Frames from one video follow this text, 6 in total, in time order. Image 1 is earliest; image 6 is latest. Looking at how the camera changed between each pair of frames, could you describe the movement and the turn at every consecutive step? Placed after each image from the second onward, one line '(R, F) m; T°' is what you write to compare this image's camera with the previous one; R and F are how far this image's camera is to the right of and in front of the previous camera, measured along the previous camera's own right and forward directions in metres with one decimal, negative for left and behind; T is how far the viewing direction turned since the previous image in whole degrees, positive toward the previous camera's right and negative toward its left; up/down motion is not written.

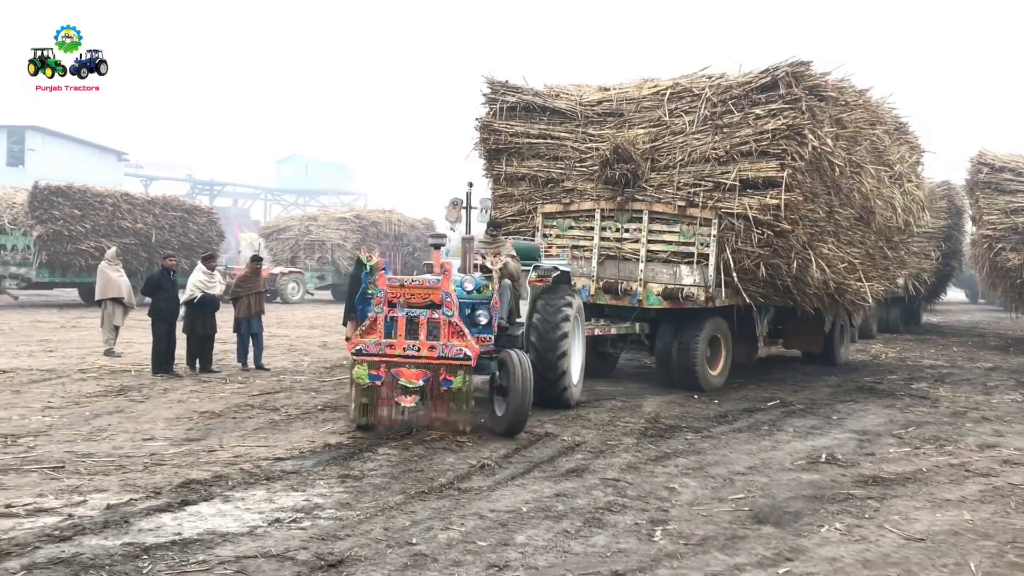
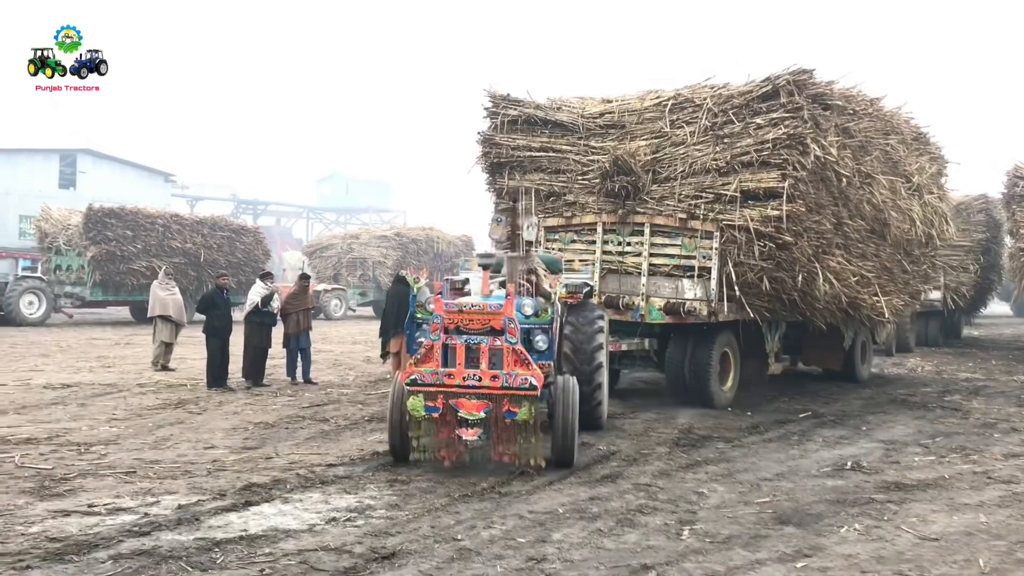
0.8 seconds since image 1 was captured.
(0.0, -0.3) m; -3°
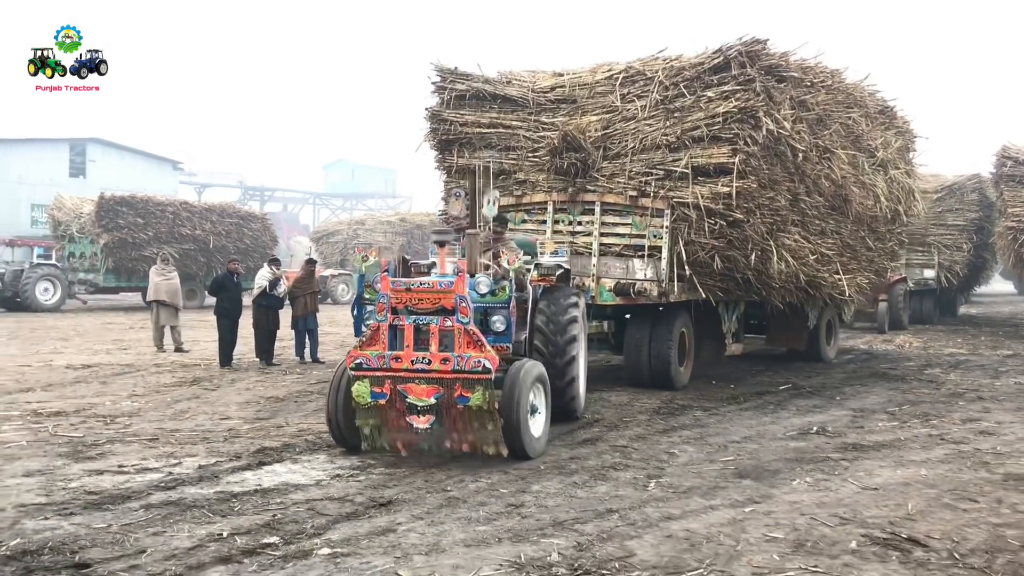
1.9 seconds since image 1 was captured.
(+0.1, -0.5) m; -1°
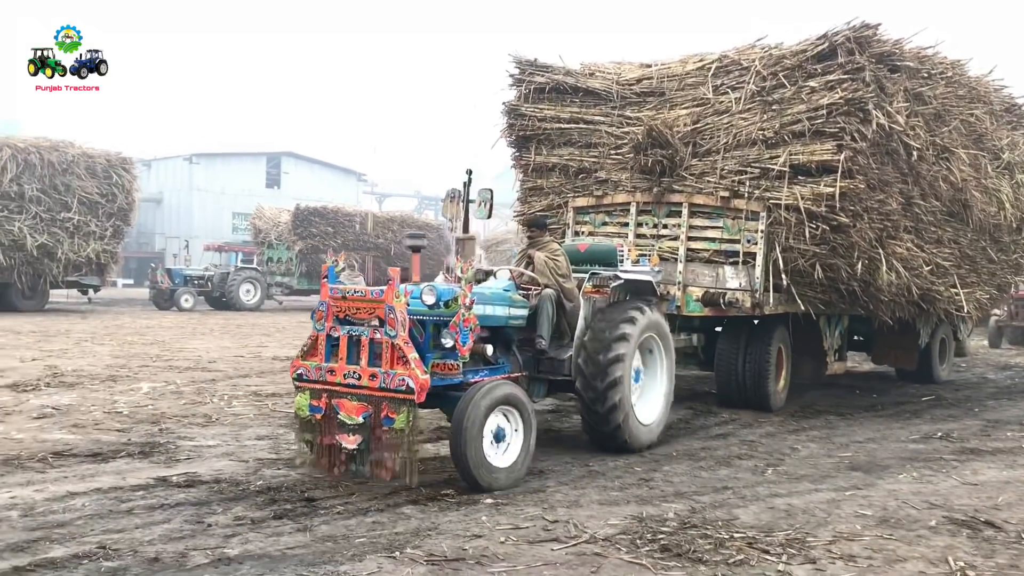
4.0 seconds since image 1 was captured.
(+0.2, -0.9) m; -11°
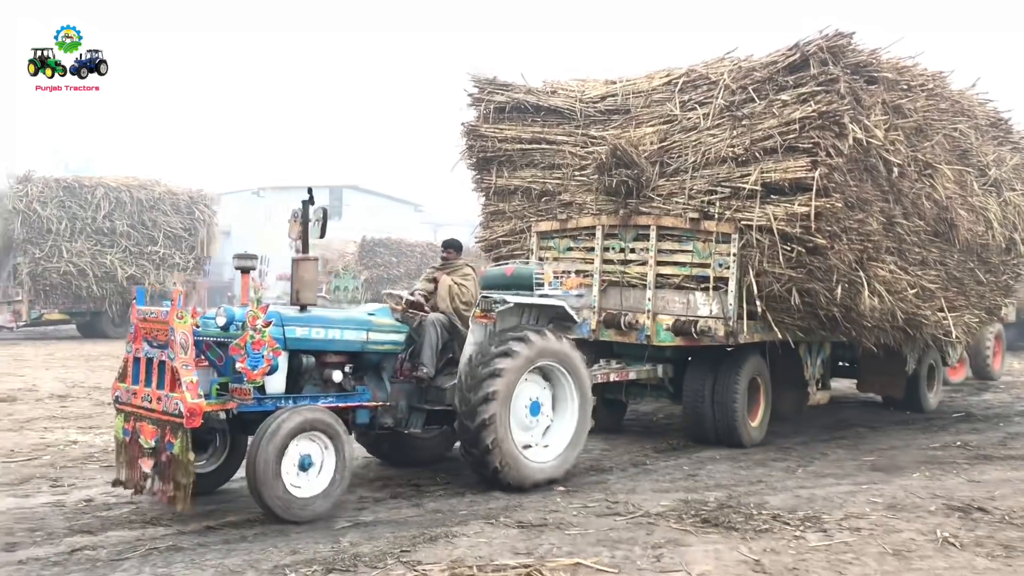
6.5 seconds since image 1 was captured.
(-0.1, -1.1) m; -4°
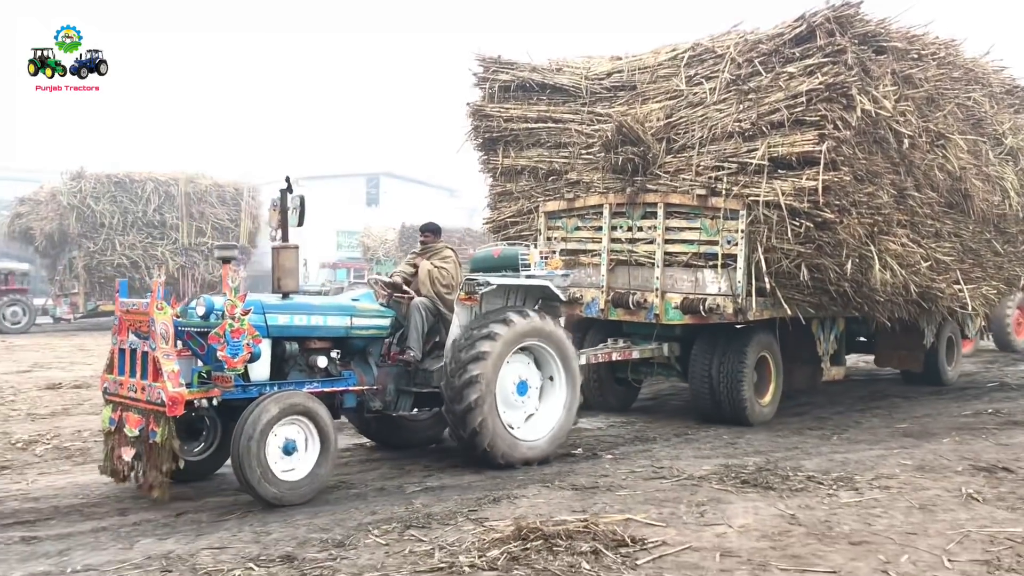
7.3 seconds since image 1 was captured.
(-0.1, -0.4) m; -2°
